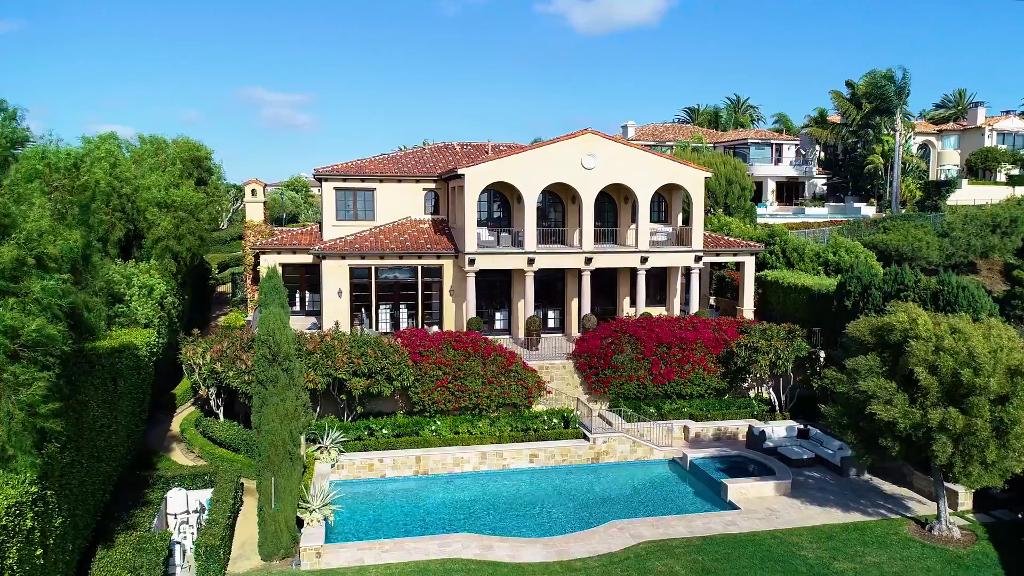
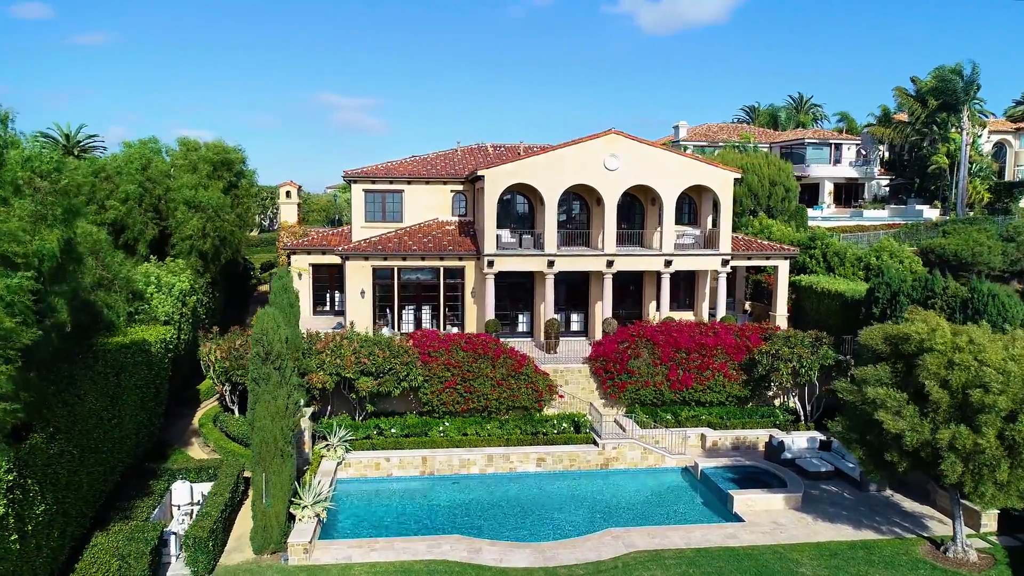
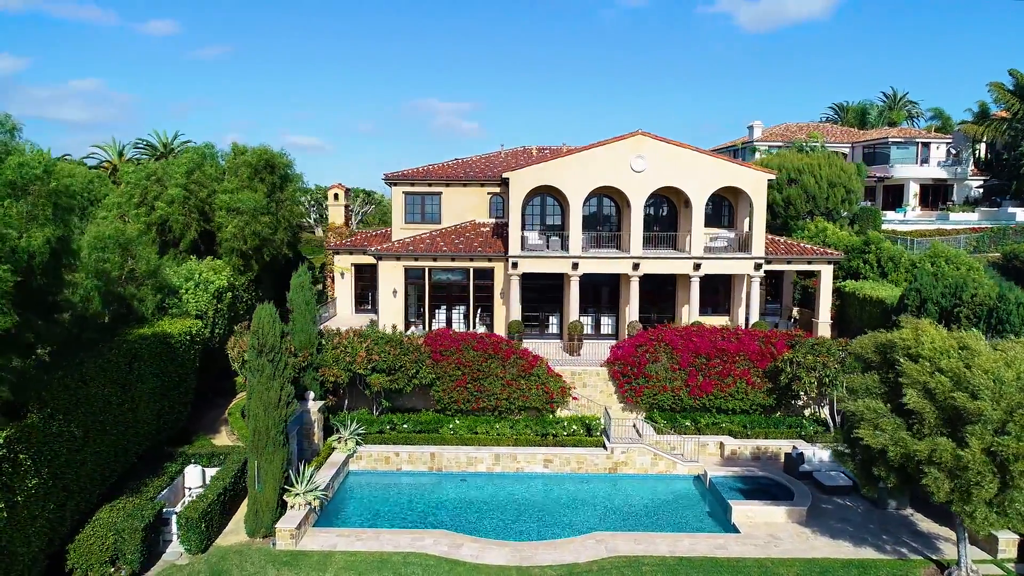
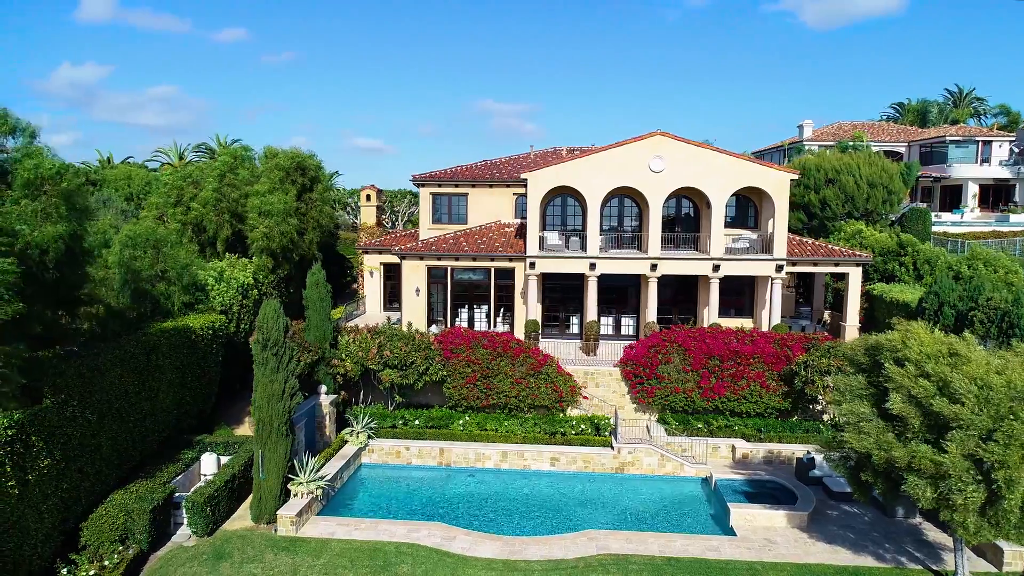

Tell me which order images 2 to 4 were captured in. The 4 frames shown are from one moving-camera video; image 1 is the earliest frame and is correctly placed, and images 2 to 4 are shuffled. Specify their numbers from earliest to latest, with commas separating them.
2, 3, 4
